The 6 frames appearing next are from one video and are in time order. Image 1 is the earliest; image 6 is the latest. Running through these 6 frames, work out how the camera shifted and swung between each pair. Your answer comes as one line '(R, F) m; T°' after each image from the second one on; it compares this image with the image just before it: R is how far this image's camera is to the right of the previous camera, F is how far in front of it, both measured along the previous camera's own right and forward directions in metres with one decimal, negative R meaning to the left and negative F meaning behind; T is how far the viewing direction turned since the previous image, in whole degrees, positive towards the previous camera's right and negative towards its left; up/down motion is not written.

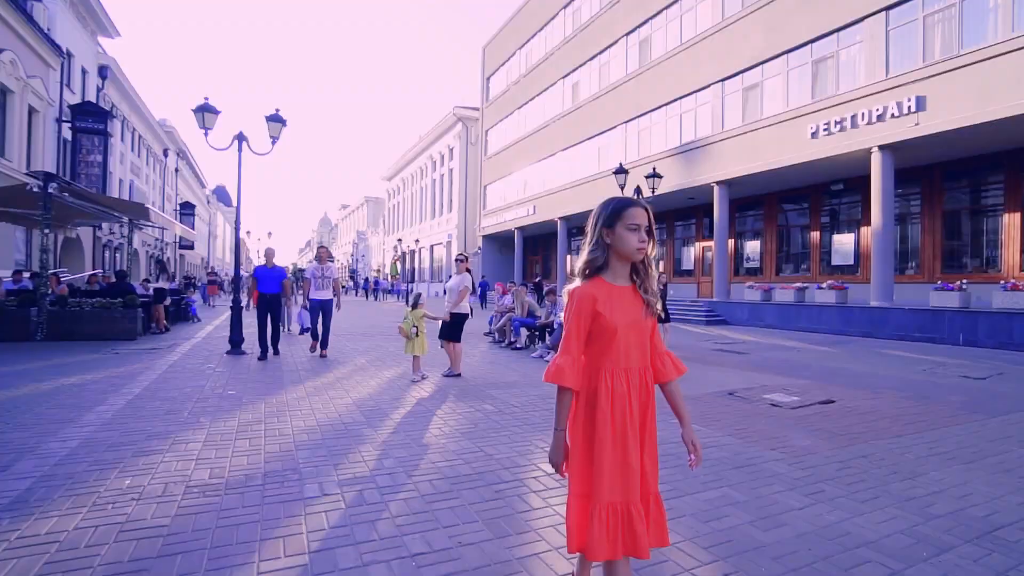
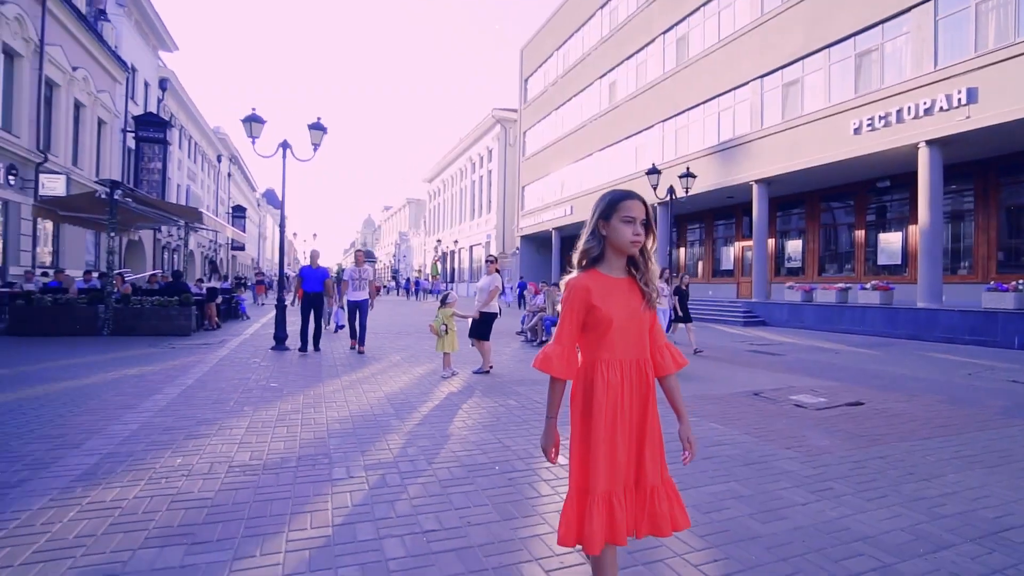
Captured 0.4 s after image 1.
(+0.2, -0.3) m; -4°
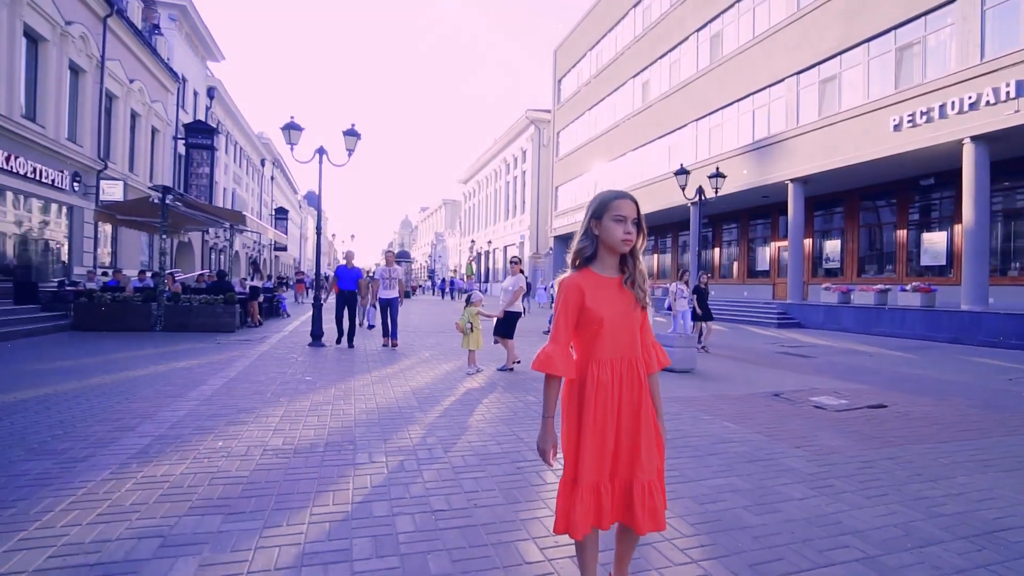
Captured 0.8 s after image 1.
(+0.2, -0.3) m; -4°
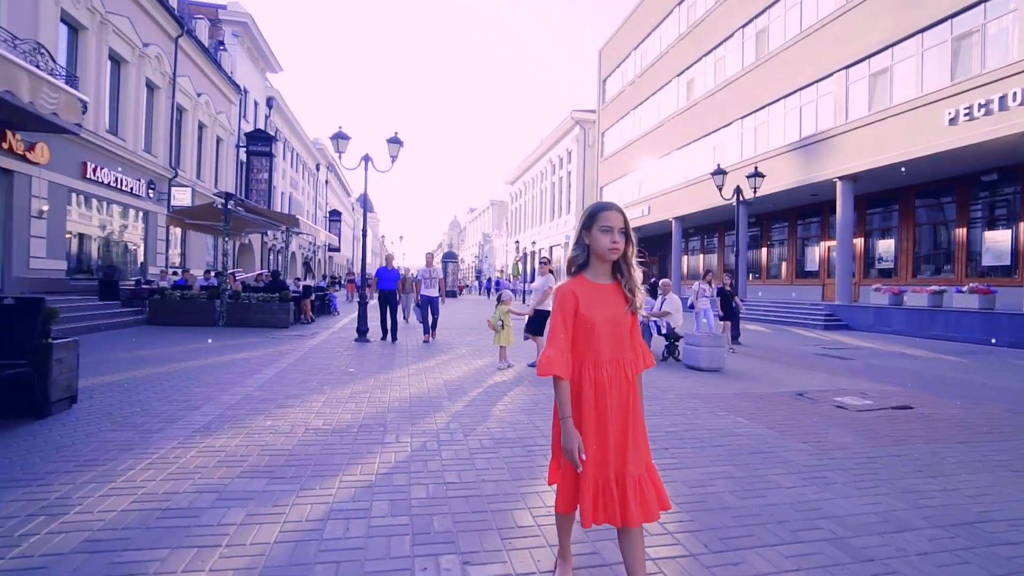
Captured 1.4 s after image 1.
(+0.4, -0.5) m; -5°
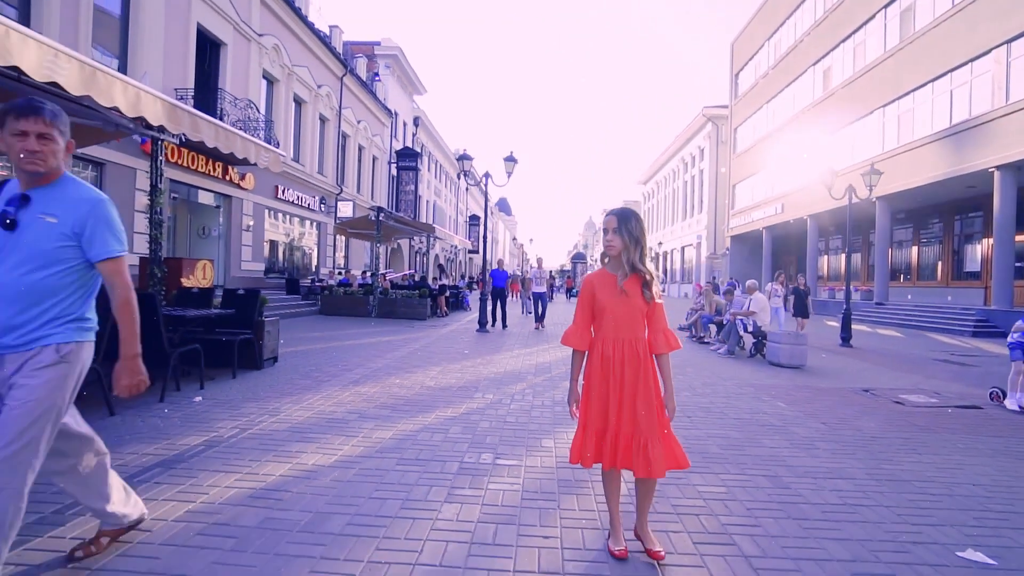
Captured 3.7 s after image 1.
(+1.1, -1.6) m; -15°
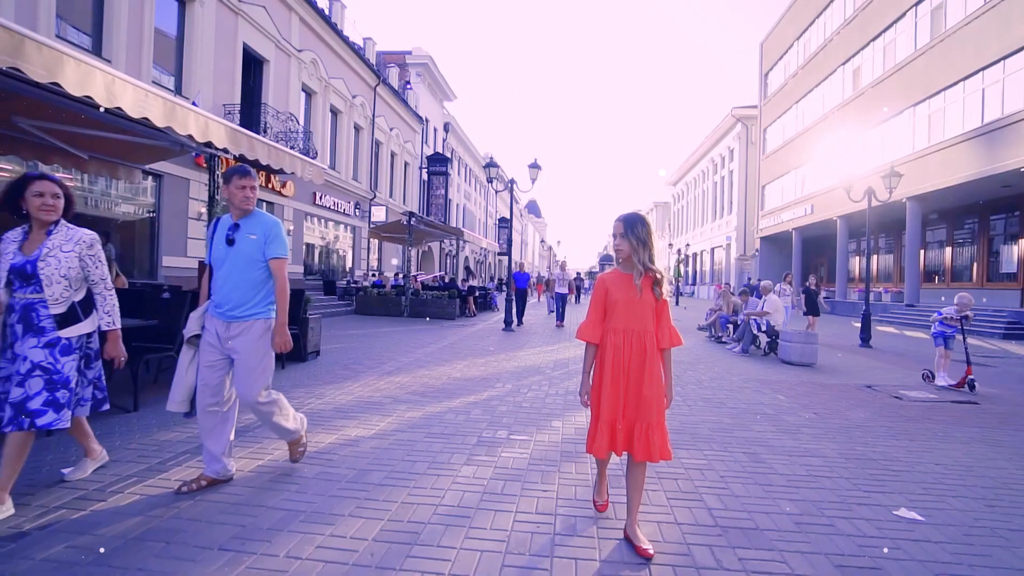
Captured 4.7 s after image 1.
(+0.2, -0.8) m; -3°
